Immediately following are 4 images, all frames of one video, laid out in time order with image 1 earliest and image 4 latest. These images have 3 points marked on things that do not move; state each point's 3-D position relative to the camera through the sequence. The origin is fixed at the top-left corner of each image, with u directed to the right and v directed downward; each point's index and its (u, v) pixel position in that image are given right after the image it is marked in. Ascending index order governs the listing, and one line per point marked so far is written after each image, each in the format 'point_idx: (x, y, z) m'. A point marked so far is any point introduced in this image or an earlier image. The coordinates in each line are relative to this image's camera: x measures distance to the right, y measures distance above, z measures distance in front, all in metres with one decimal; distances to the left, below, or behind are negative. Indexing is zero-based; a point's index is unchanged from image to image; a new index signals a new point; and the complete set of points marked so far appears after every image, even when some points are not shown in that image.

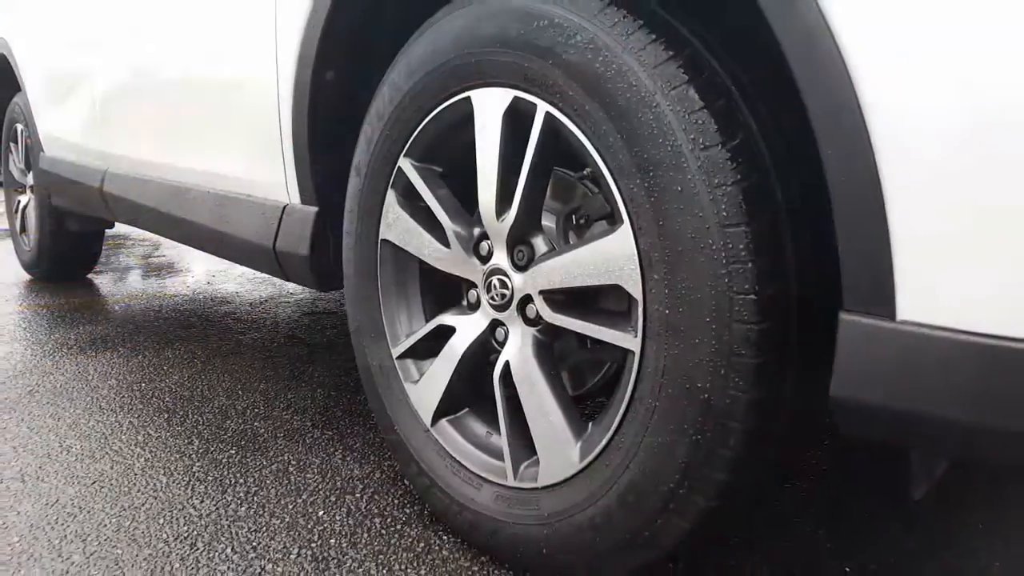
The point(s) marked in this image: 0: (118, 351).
0: (-1.2, -0.2, +2.3) m
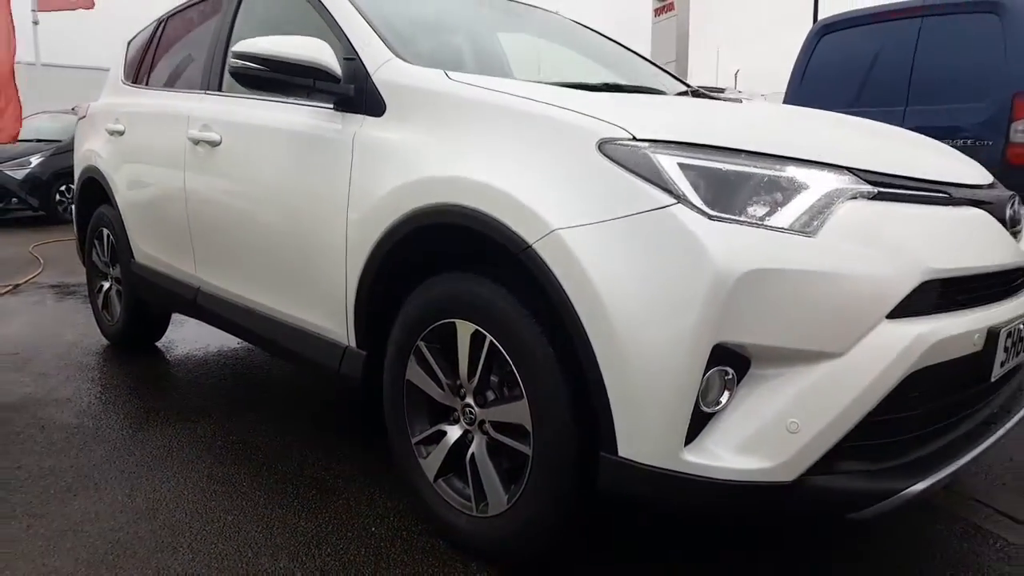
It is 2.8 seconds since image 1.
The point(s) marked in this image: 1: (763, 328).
0: (-1.3, -0.6, +3.4) m
1: (+0.5, -0.1, +1.6) m
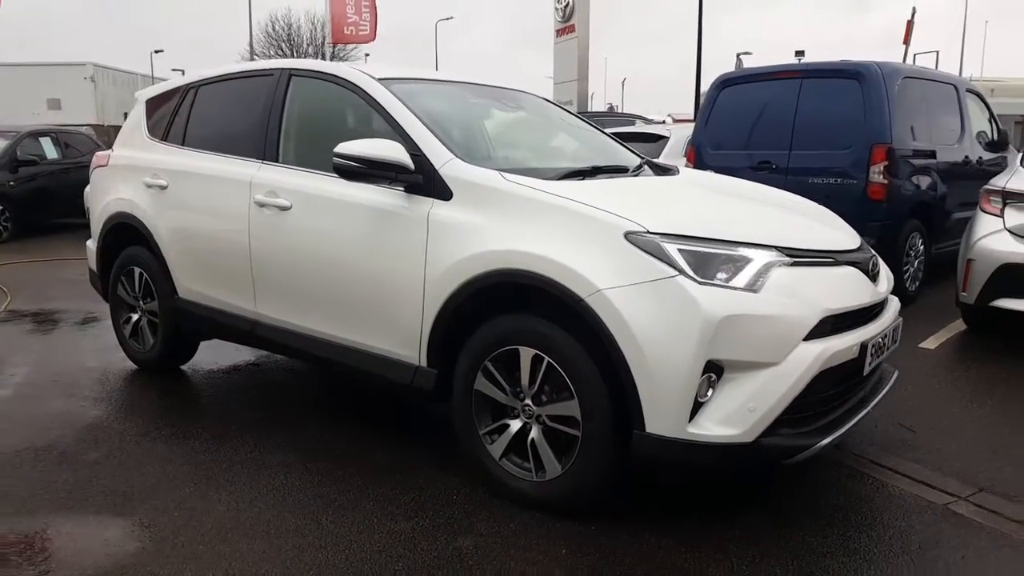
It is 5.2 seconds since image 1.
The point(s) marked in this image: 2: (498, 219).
0: (-1.3, -0.7, +4.2) m
1: (+0.8, -0.2, +2.7) m
2: (-0.1, +0.3, +3.2) m
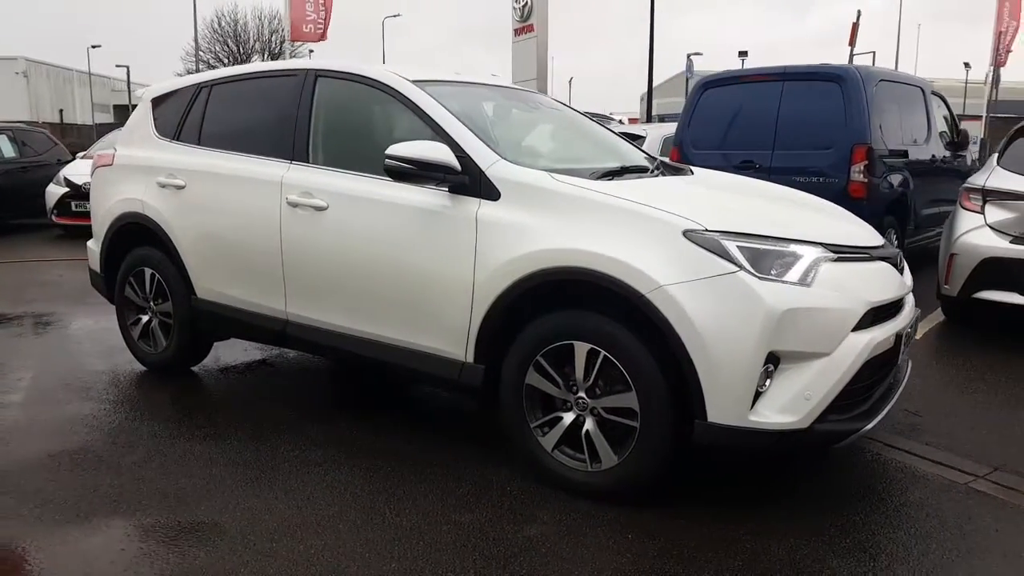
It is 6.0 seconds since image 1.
0: (-1.1, -0.7, +4.2) m
1: (+1.0, -0.2, +2.8) m
2: (+0.2, +0.3, +3.3) m
